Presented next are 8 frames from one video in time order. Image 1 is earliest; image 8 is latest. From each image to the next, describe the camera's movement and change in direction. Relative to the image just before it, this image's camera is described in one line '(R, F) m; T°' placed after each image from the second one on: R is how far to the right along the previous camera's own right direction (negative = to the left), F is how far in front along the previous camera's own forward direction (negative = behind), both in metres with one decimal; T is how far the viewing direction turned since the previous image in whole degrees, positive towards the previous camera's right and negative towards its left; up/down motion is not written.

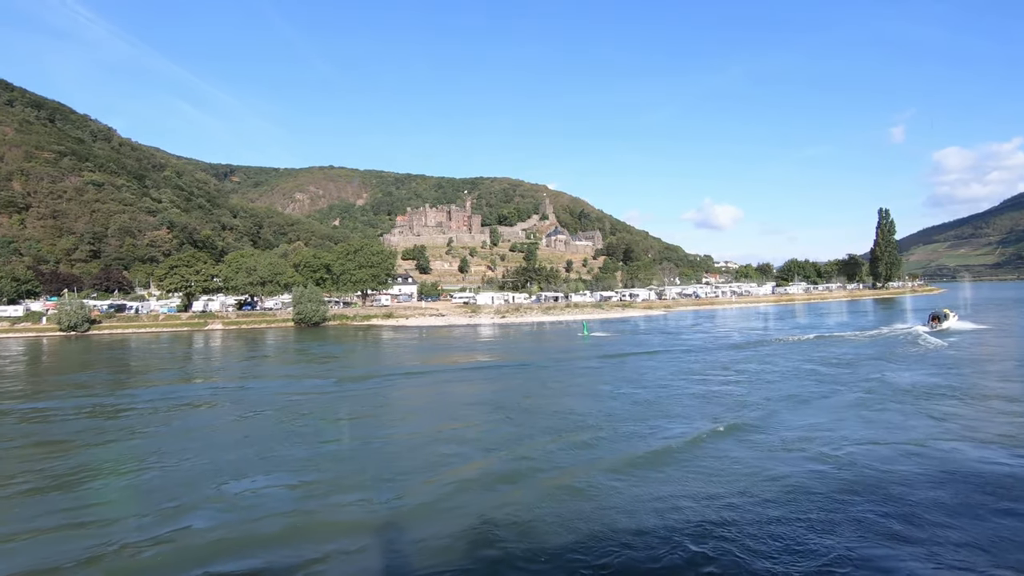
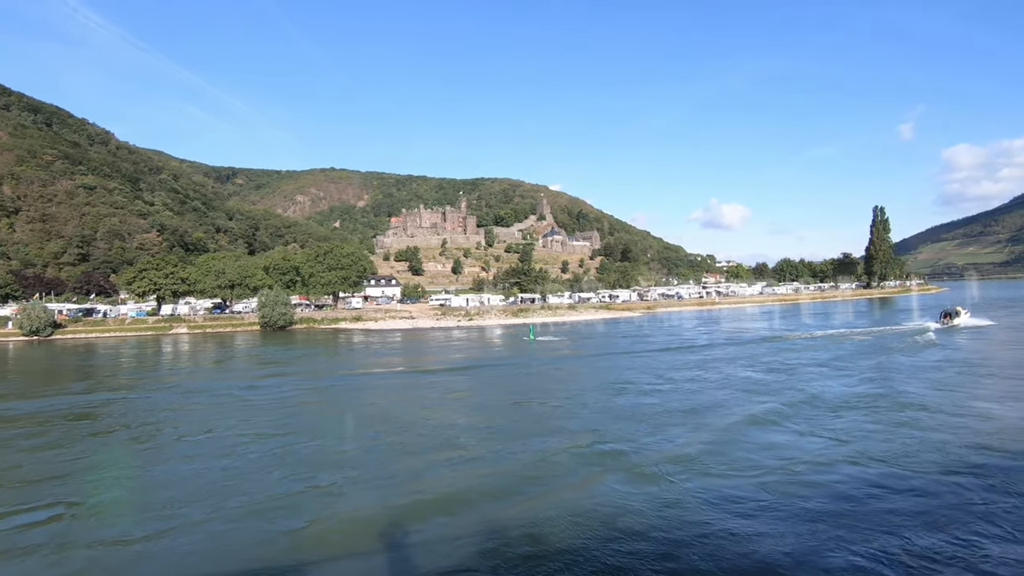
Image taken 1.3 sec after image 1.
(+3.0, +1.0) m; -1°
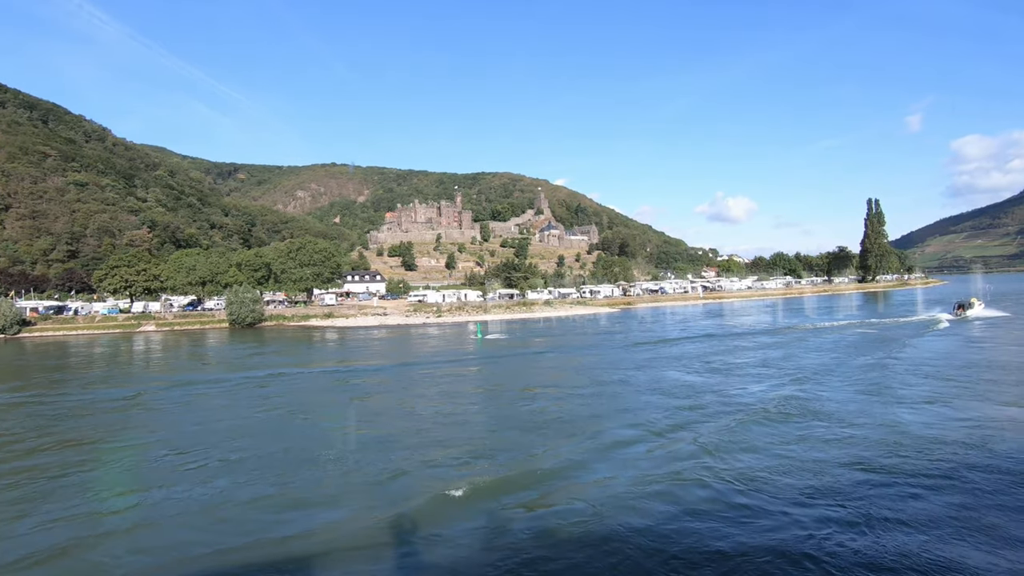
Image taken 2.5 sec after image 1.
(+2.7, +0.9) m; -1°
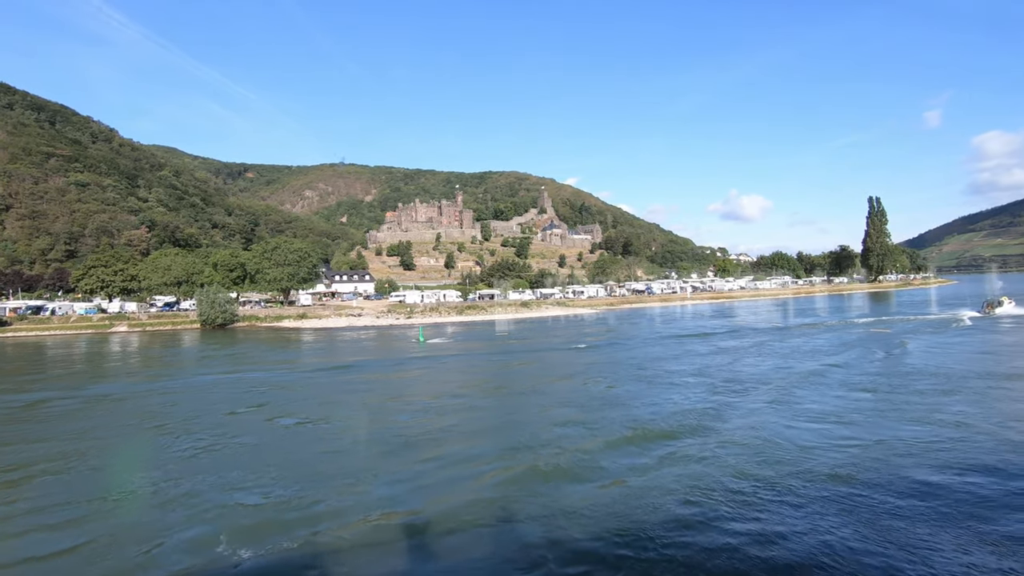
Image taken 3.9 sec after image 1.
(+3.1, +0.9) m; -1°
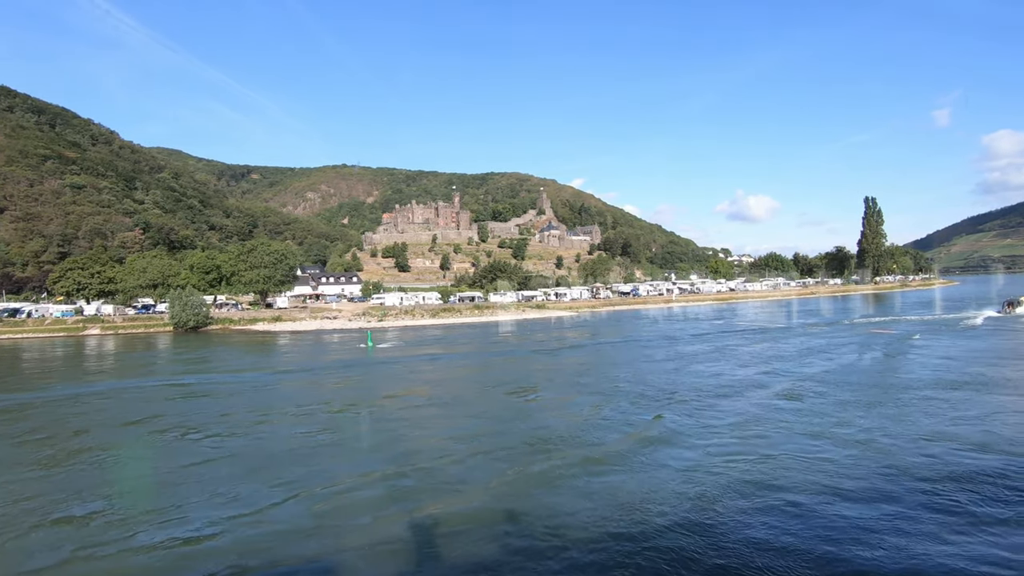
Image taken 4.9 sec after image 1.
(+2.4, +0.7) m; -1°
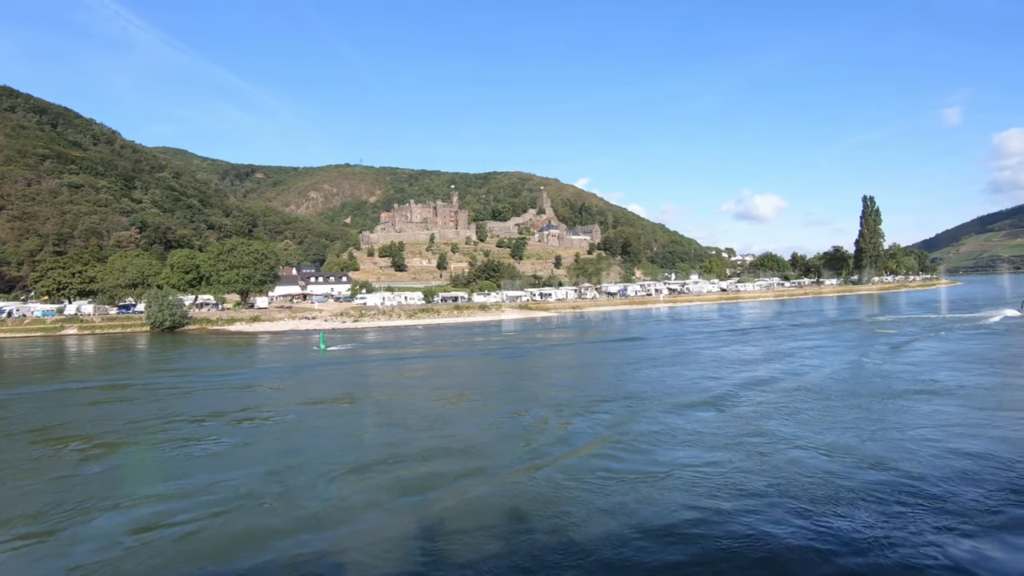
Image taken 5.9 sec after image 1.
(+2.1, +0.6) m; -1°
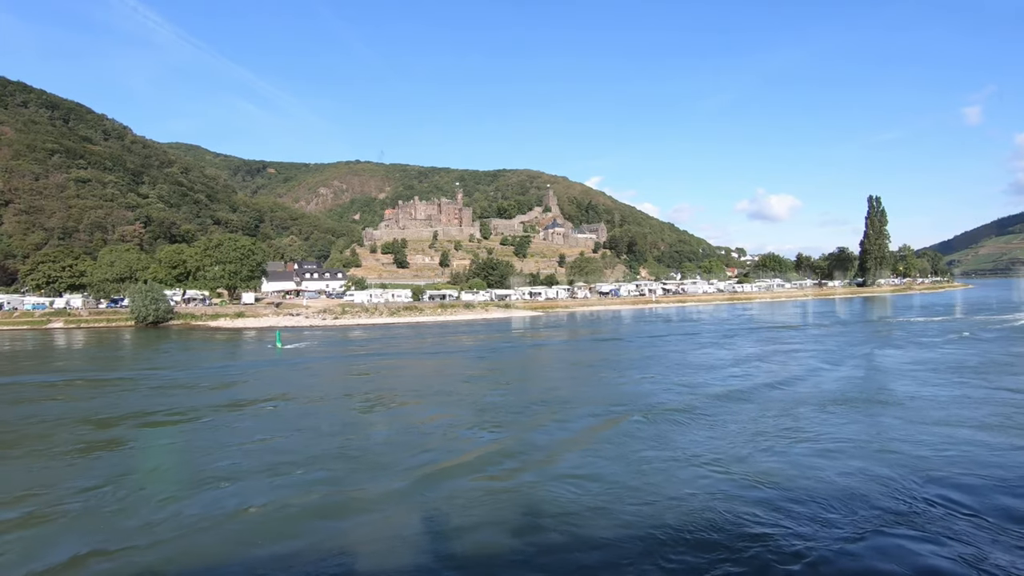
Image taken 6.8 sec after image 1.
(+2.1, +0.6) m; -1°
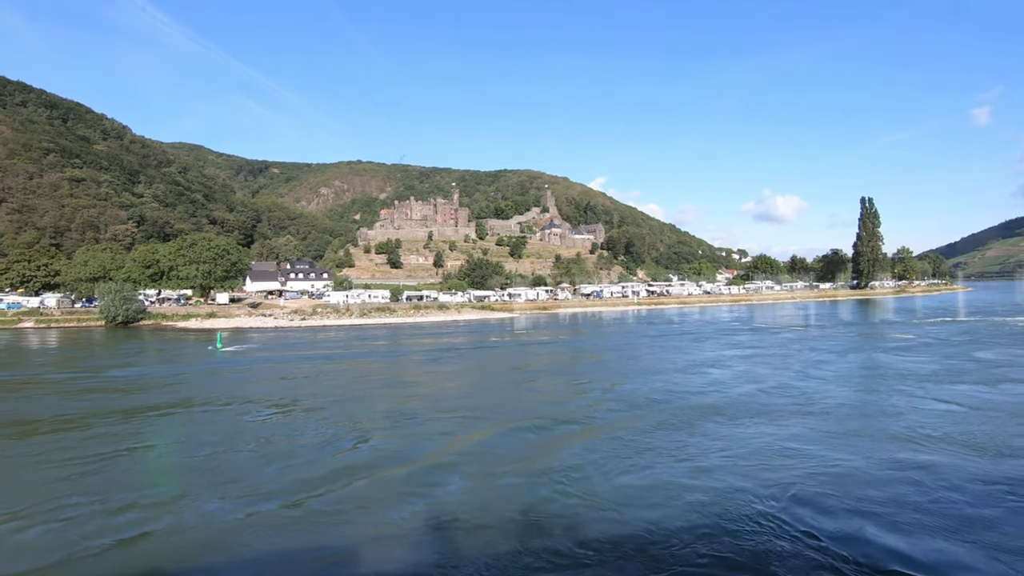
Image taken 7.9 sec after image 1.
(+2.4, +0.7) m; -1°
